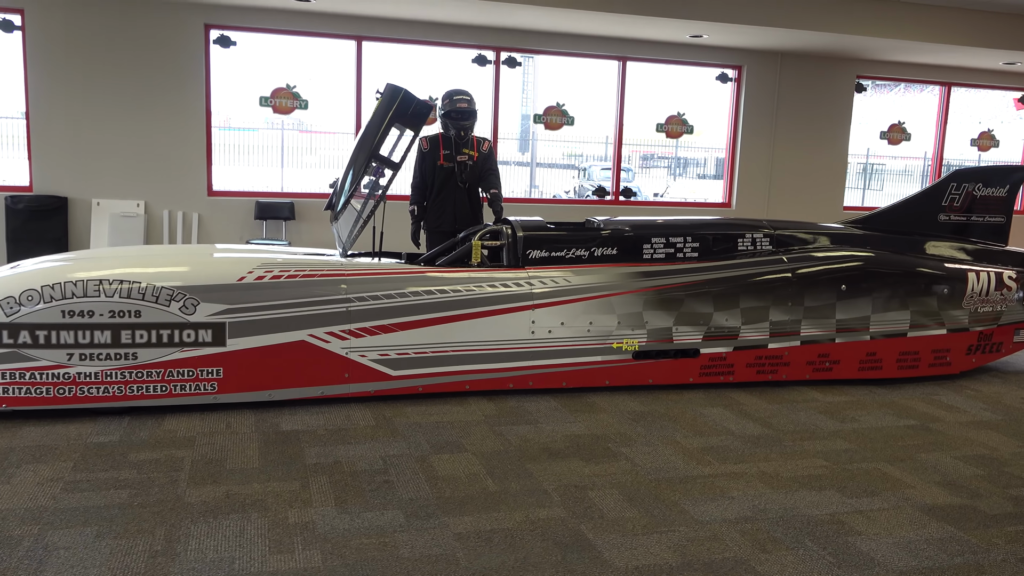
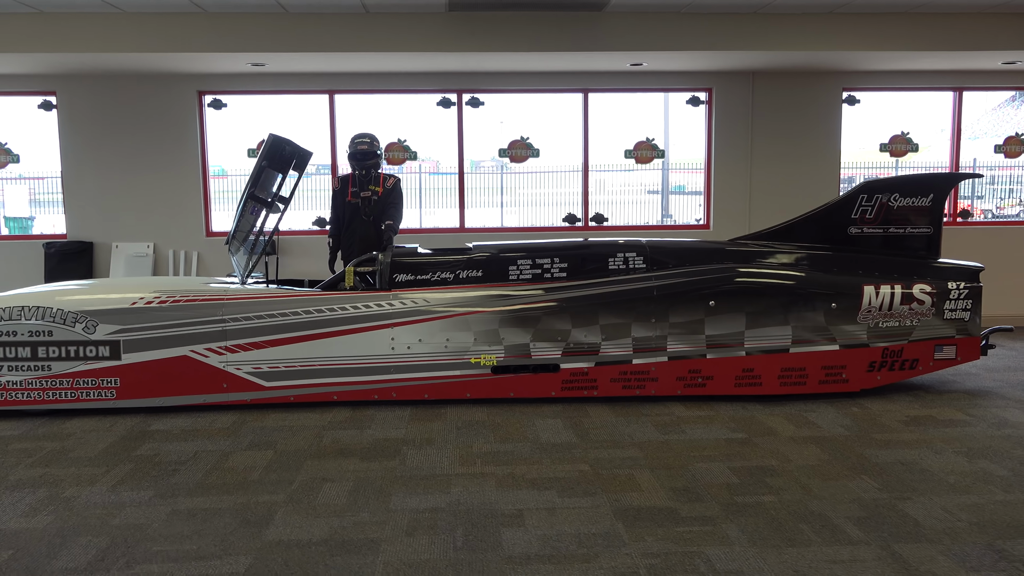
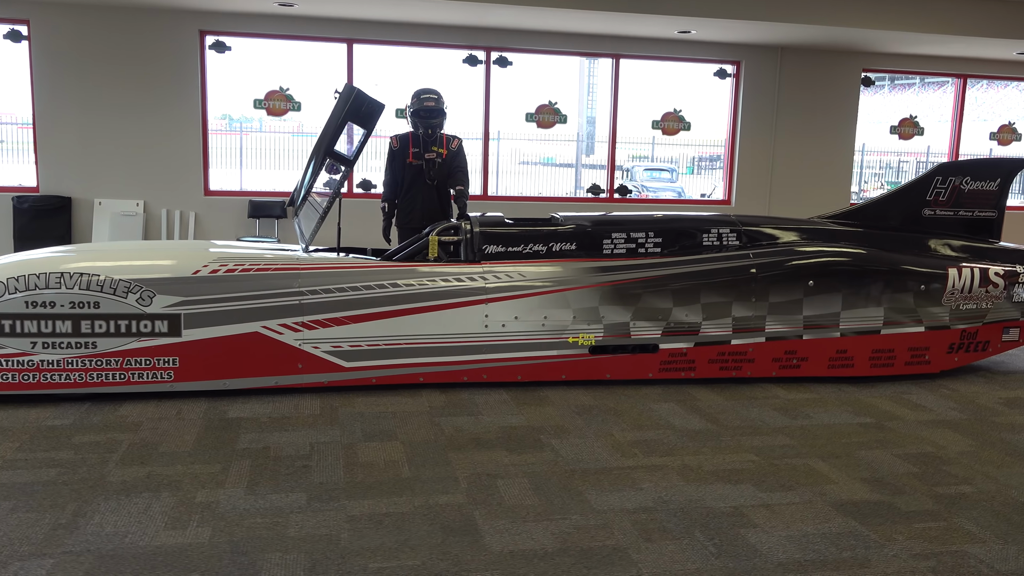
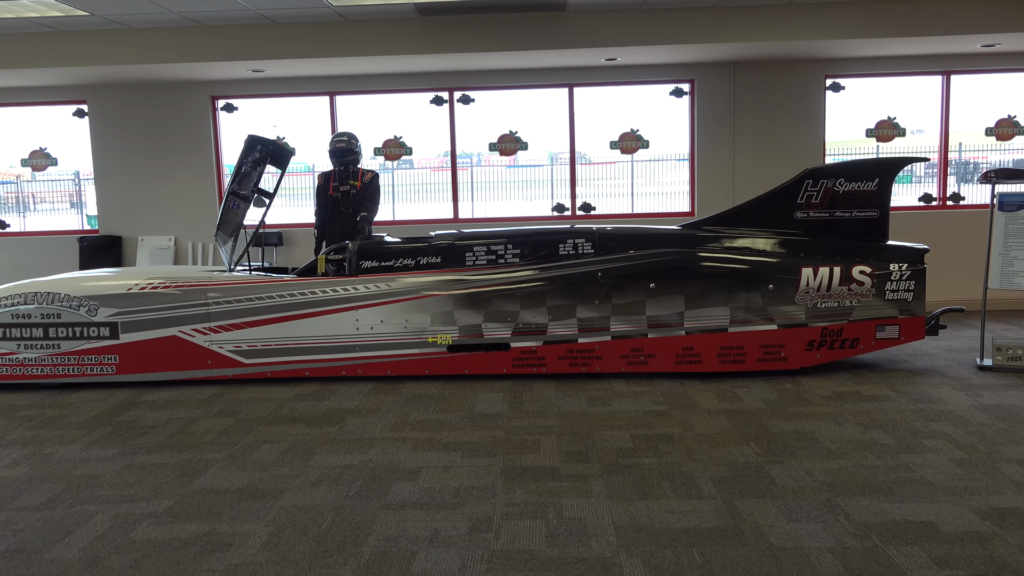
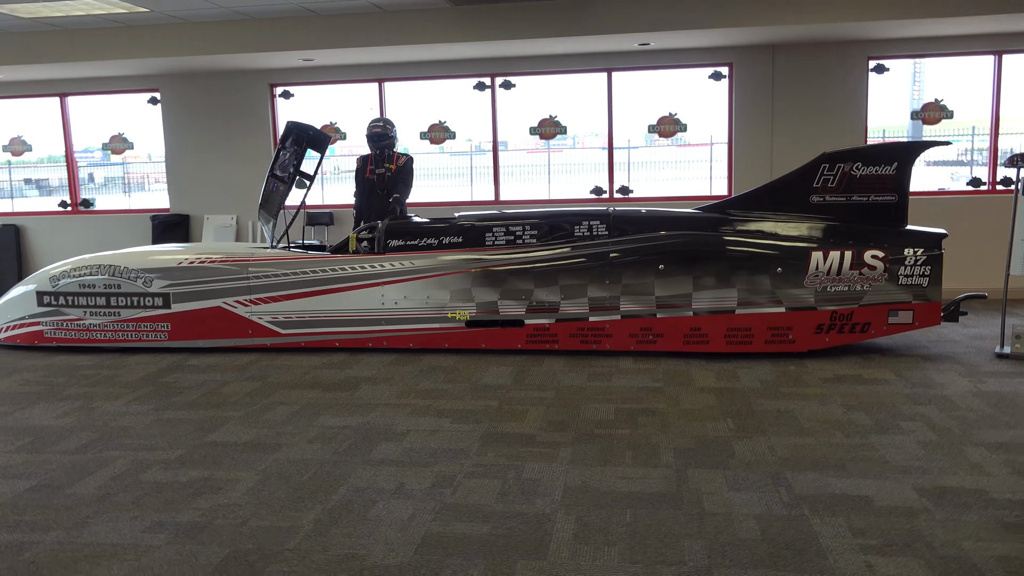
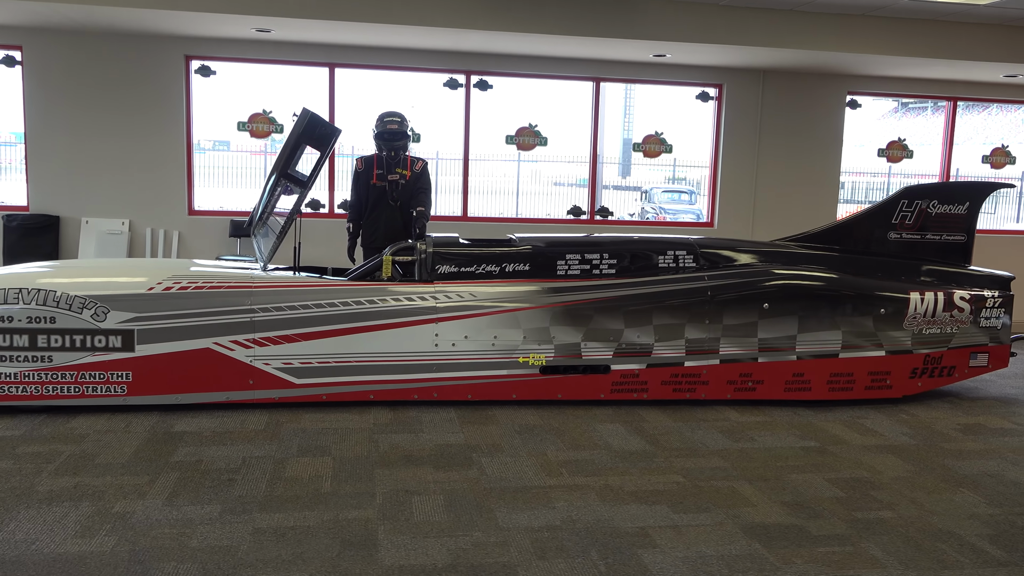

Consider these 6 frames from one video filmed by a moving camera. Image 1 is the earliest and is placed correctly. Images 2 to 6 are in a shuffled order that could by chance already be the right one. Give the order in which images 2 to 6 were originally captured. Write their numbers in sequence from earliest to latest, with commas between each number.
3, 6, 2, 4, 5
